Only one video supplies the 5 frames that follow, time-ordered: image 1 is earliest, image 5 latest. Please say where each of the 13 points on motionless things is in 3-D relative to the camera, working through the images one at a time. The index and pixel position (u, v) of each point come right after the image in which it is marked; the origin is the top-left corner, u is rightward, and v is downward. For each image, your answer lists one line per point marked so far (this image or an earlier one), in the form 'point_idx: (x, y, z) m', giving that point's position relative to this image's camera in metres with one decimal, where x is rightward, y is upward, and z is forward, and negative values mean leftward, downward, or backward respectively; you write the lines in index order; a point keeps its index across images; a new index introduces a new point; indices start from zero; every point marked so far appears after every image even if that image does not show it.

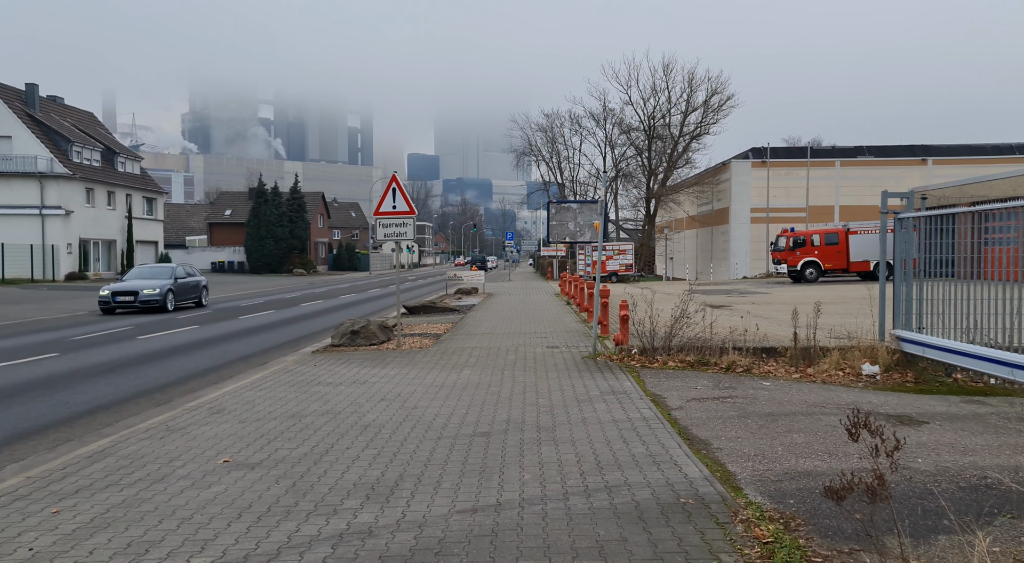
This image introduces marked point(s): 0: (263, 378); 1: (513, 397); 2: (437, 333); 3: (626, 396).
0: (-3.4, -1.3, +10.6) m
1: (0.0, -1.3, +9.0) m
2: (-1.6, -1.1, +16.4) m
3: (+1.3, -1.3, +8.9) m
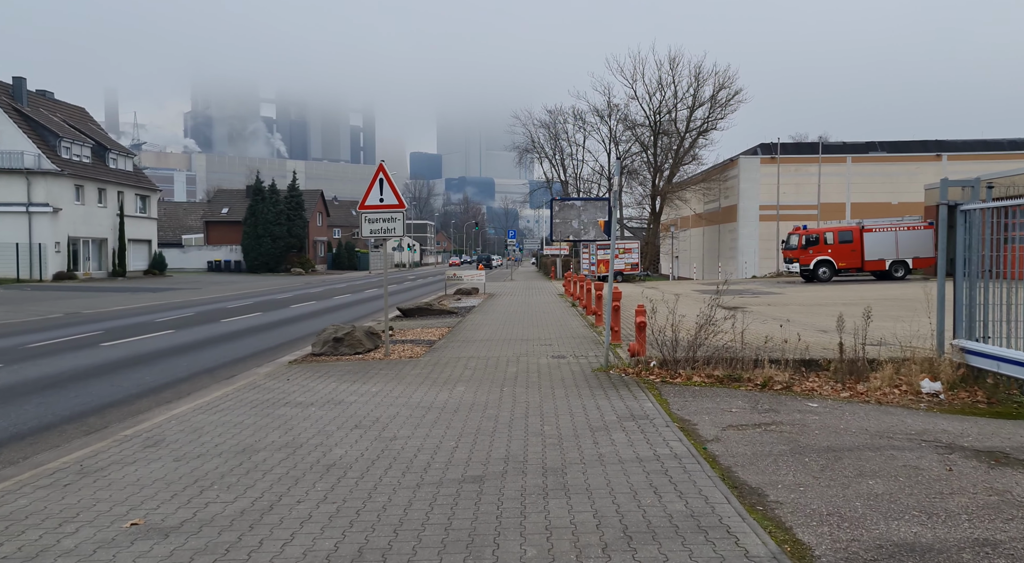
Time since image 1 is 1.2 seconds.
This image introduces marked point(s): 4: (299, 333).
0: (-3.4, -1.3, +9.1) m
1: (0.0, -1.4, +7.5) m
2: (-1.5, -1.1, +15.0) m
3: (+1.3, -1.3, +7.5) m
4: (-4.5, -1.1, +16.4) m
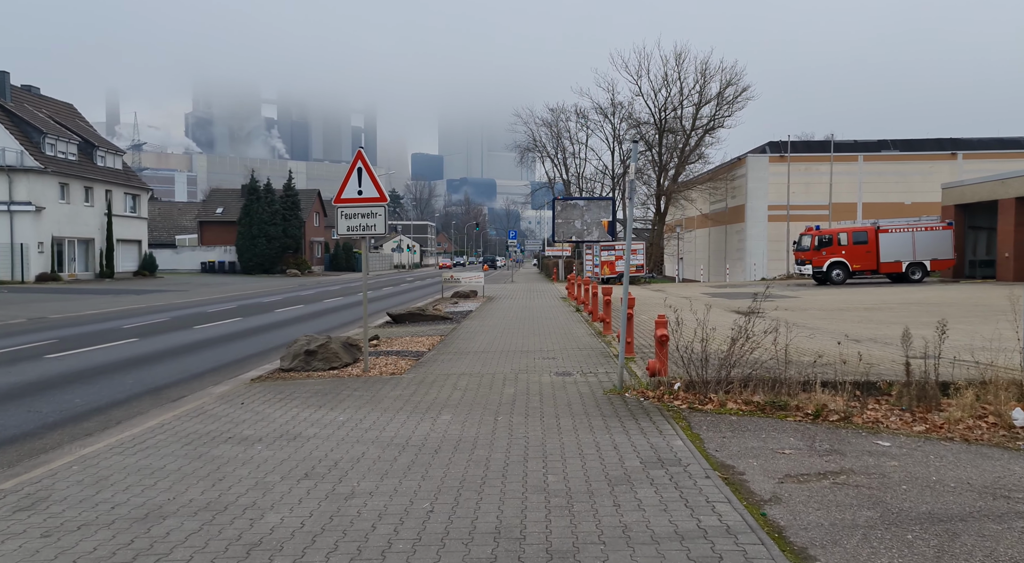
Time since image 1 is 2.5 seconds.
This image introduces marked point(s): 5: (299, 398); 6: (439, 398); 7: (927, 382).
0: (-3.4, -1.4, +7.5) m
1: (0.0, -1.4, +5.9) m
2: (-1.6, -1.2, +13.3) m
3: (+1.3, -1.4, +5.8) m
4: (-4.5, -1.2, +14.7) m
5: (-2.5, -1.3, +9.1) m
6: (-0.8, -1.3, +8.9) m
7: (+4.1, -1.0, +7.8) m
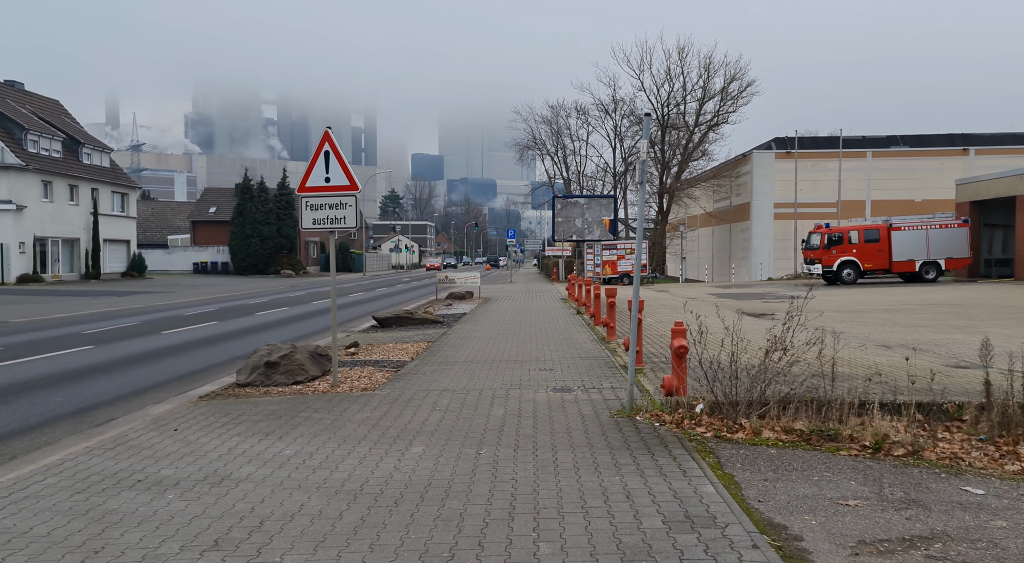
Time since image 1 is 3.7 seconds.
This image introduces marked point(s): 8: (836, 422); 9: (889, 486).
0: (-3.5, -1.4, +6.0) m
1: (-0.1, -1.4, +4.4) m
2: (-1.7, -1.2, +11.8) m
3: (+1.1, -1.4, +4.3) m
4: (-4.6, -1.2, +13.2) m
5: (-2.6, -1.4, +7.6) m
6: (-0.9, -1.3, +7.4) m
7: (+4.0, -1.0, +6.3) m
8: (+2.7, -1.1, +6.5) m
9: (+2.5, -1.4, +5.2) m
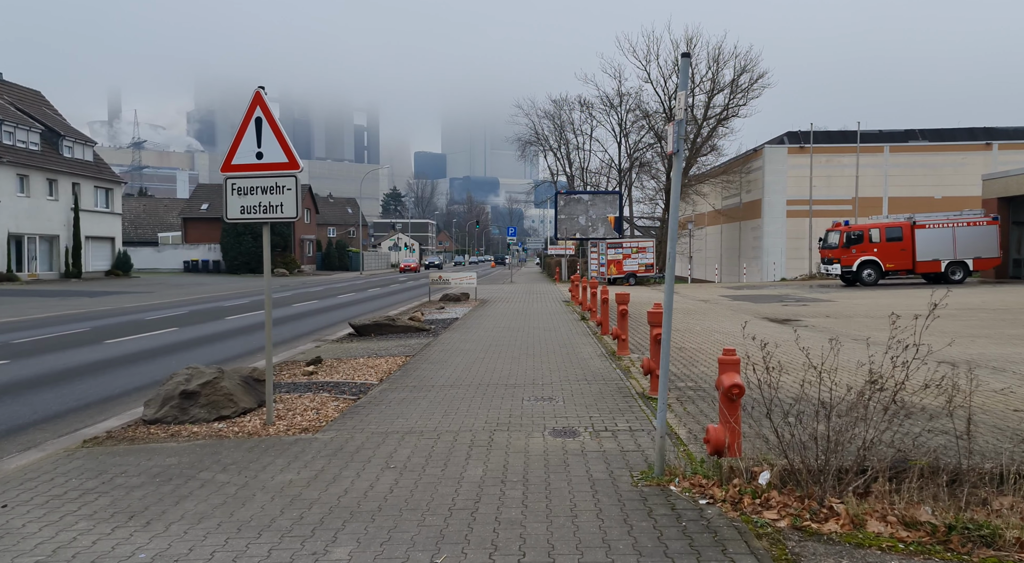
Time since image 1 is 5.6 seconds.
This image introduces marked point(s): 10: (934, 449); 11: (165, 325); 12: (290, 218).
0: (-3.6, -1.5, +3.8) m
1: (-0.3, -1.5, +2.1) m
2: (-1.8, -1.3, +9.6) m
3: (+1.0, -1.5, +2.1) m
4: (-4.7, -1.3, +11.0) m
5: (-2.7, -1.4, +5.4) m
6: (-1.1, -1.4, +5.2) m
7: (+3.9, -1.1, +4.1) m
8: (+2.5, -1.2, +4.2) m
9: (+2.4, -1.4, +3.0) m
10: (+2.6, -1.0, +4.9) m
11: (-8.3, -1.1, +18.7) m
12: (-2.1, +0.6, +7.4) m
